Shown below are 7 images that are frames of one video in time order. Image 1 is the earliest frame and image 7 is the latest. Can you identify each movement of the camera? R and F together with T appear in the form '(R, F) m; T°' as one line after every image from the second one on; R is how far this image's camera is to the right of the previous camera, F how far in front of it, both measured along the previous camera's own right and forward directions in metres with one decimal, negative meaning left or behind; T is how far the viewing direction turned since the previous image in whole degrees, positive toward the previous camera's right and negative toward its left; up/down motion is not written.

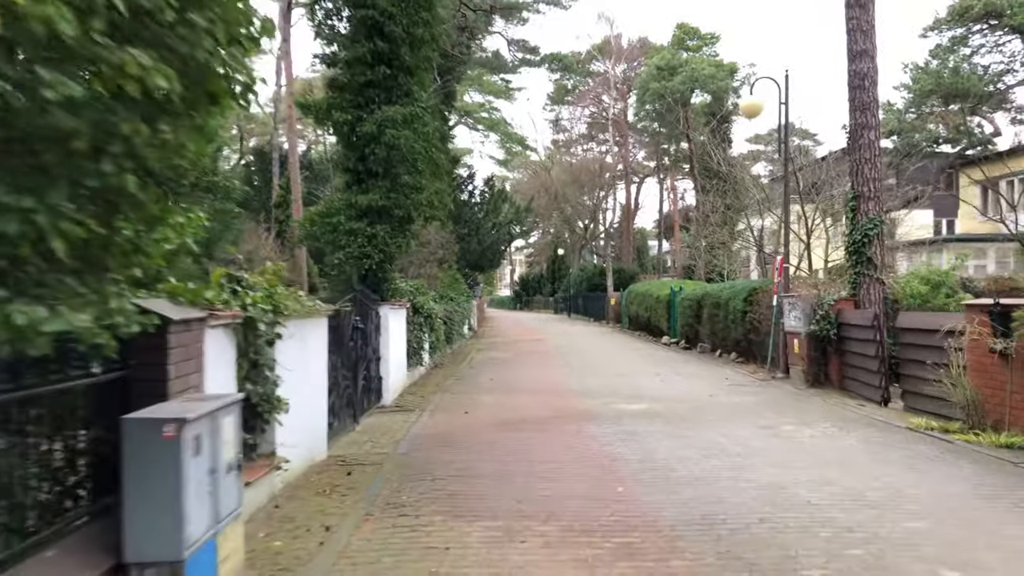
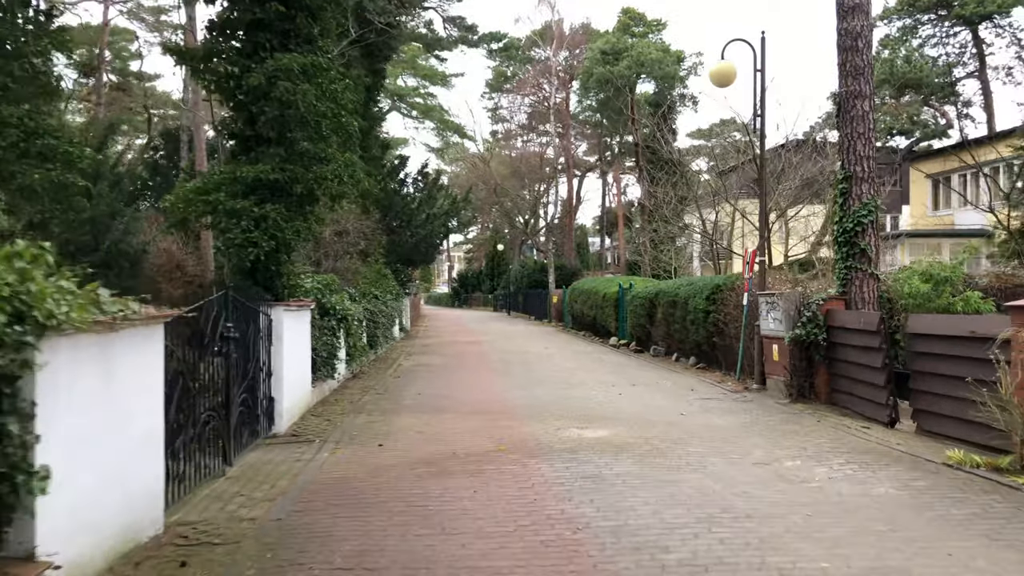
(+0.1, +2.5) m; +4°
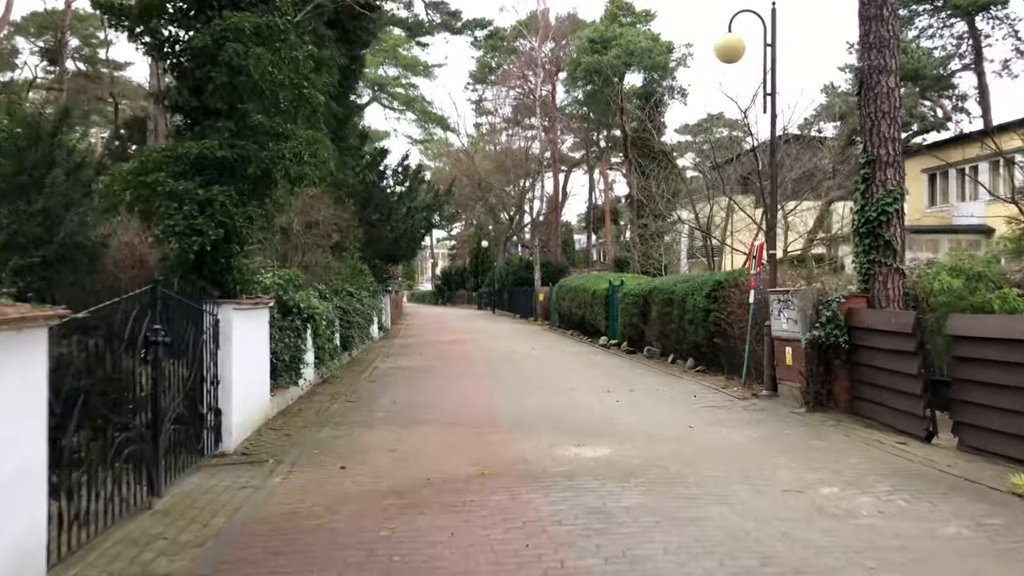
(0.0, +1.3) m; +1°
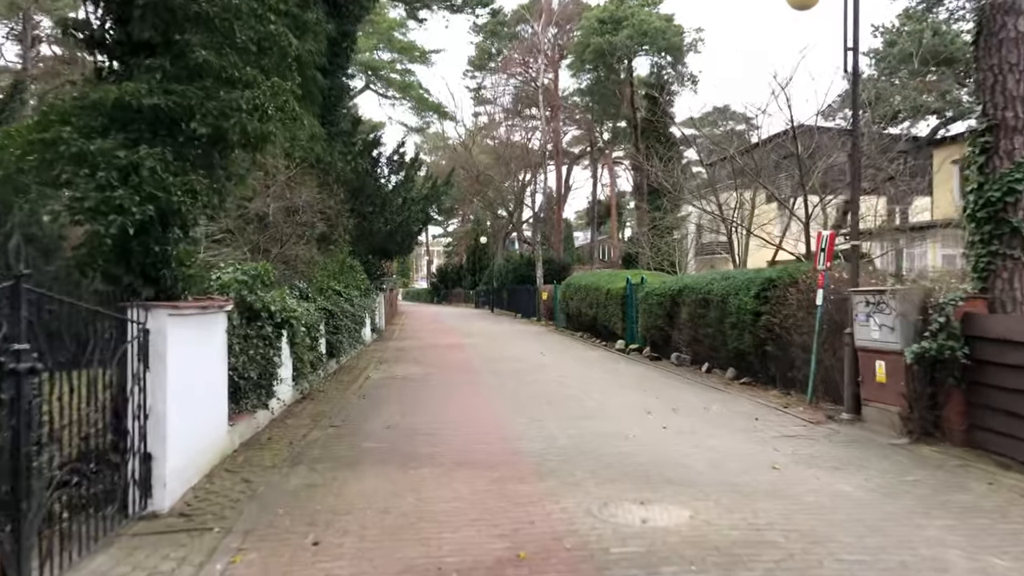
(-0.3, +2.3) m; 0°
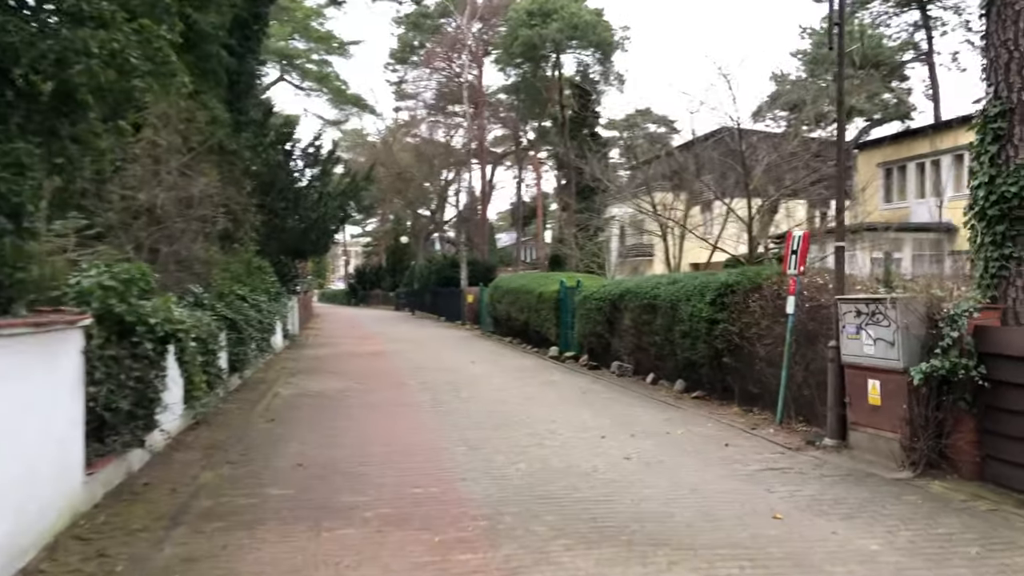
(-0.2, +1.6) m; +5°
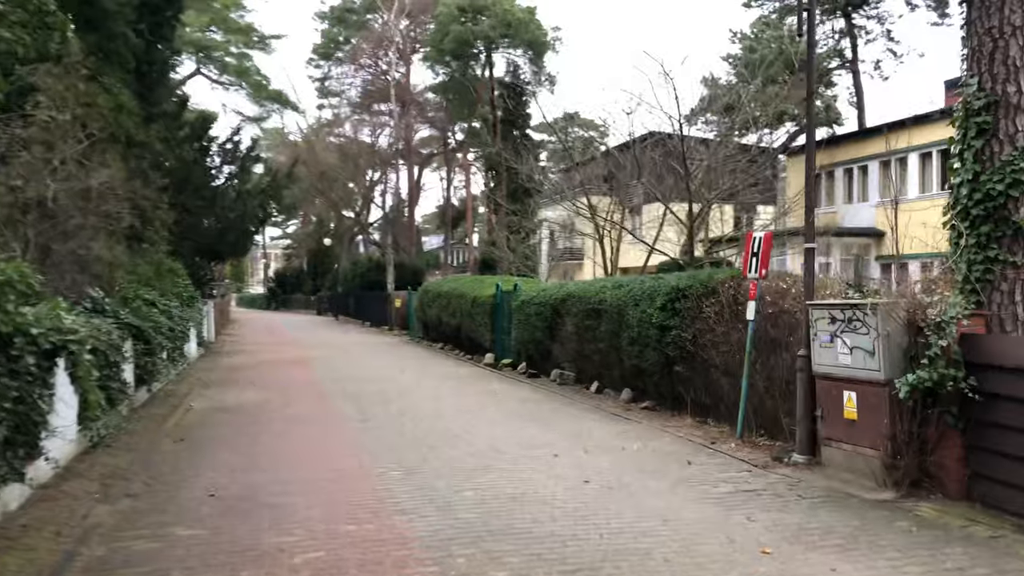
(-0.2, +0.9) m; +5°
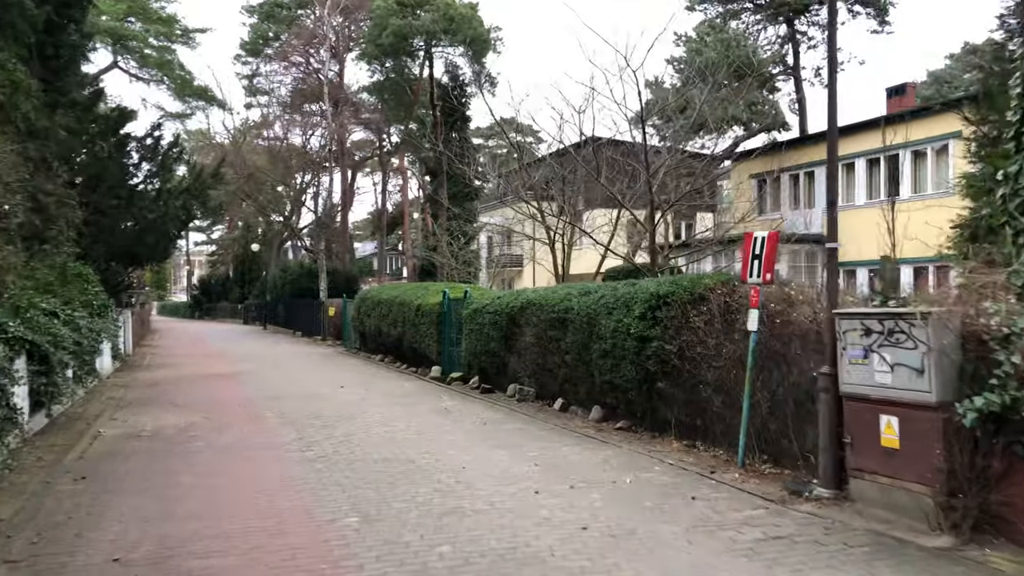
(-0.4, +1.3) m; +5°
